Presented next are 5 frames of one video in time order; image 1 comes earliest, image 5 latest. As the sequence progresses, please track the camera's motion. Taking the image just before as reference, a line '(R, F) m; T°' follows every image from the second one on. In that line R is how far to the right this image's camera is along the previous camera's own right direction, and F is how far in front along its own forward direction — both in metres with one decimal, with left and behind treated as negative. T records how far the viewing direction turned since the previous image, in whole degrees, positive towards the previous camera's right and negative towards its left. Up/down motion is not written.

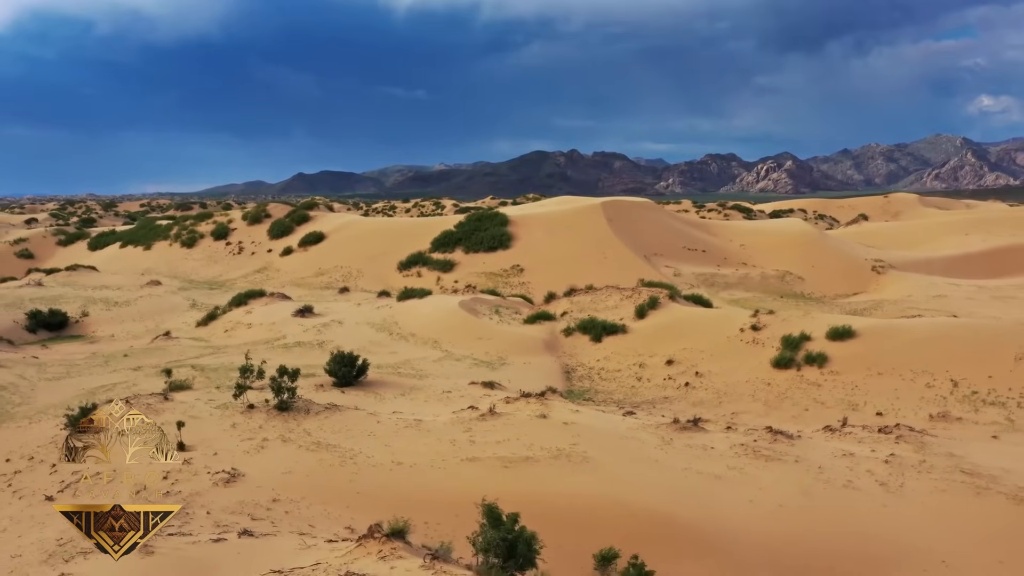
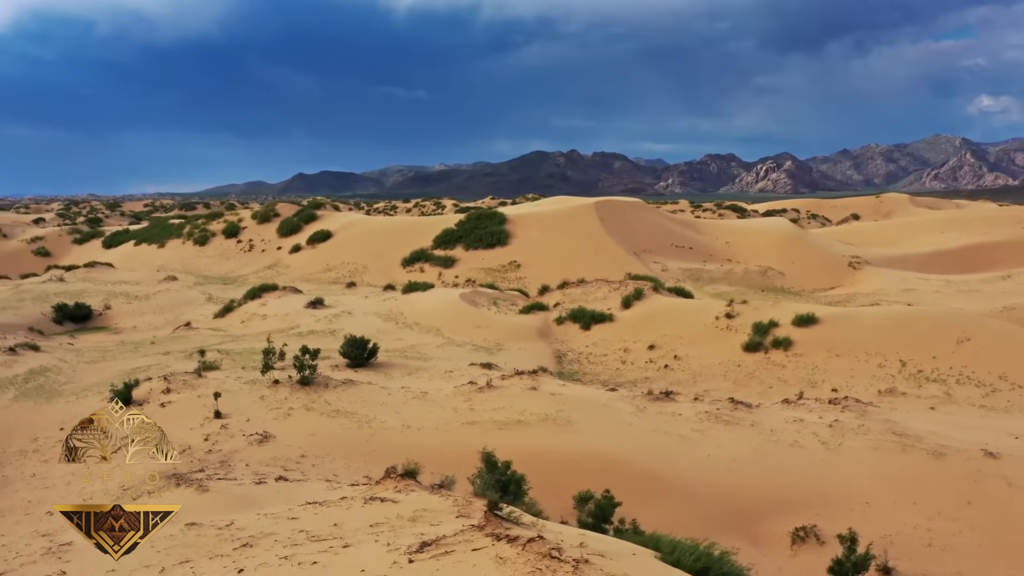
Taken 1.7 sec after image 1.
(+0.1, -1.0) m; 0°
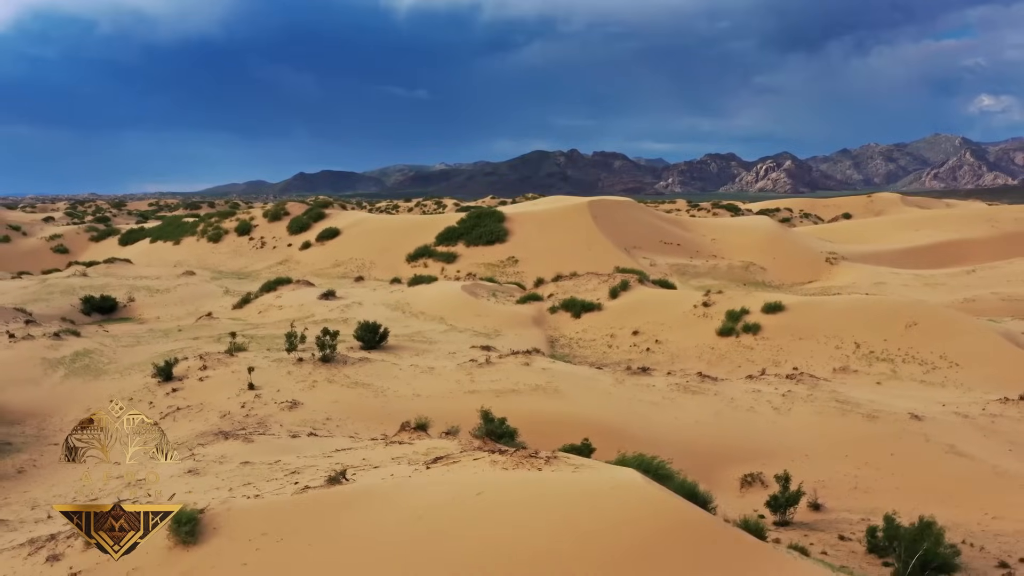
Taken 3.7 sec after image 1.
(+0.1, -1.2) m; 0°
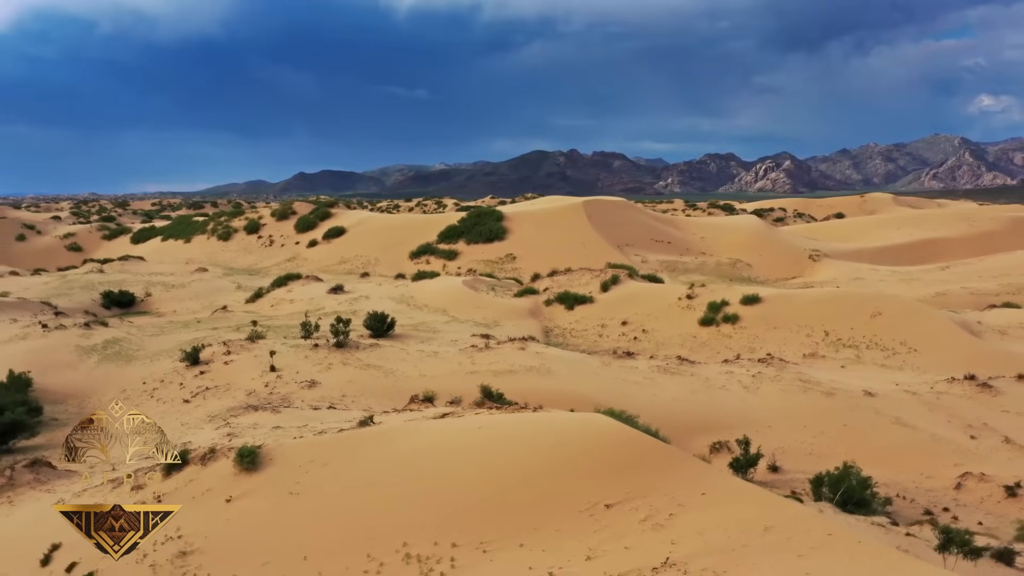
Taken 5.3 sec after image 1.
(+0.1, -1.0) m; 0°
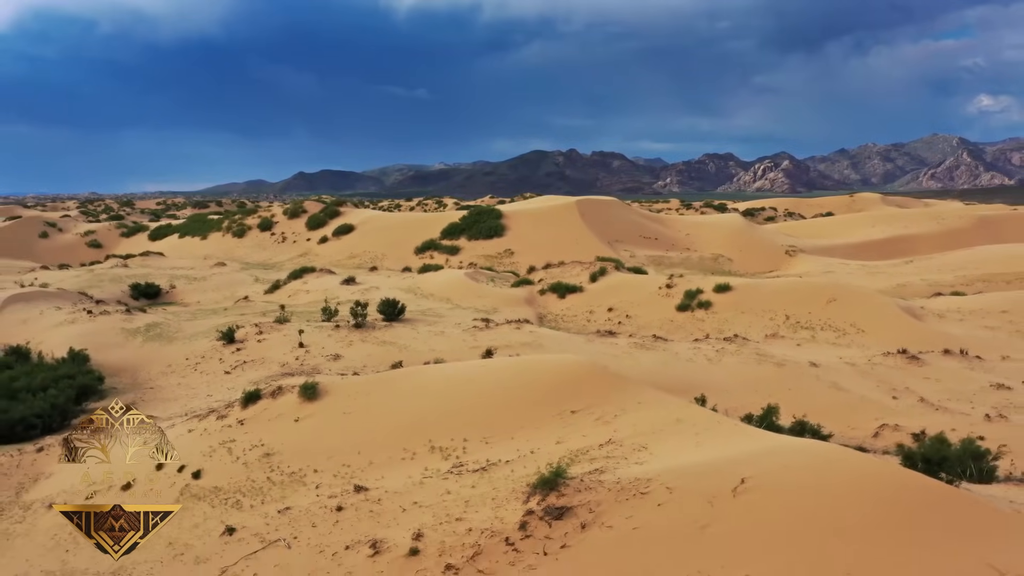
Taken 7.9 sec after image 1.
(+0.1, -1.6) m; 0°
